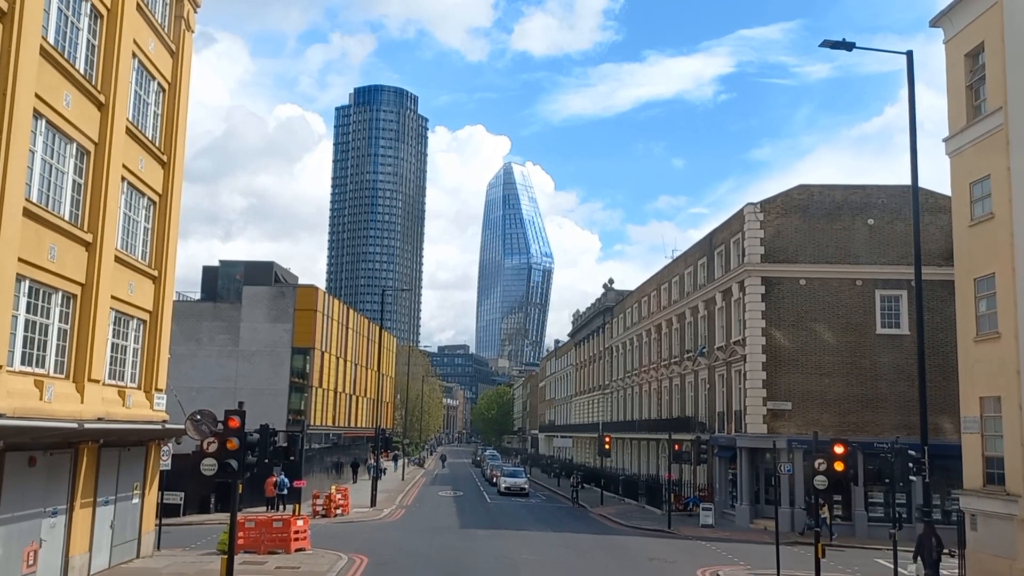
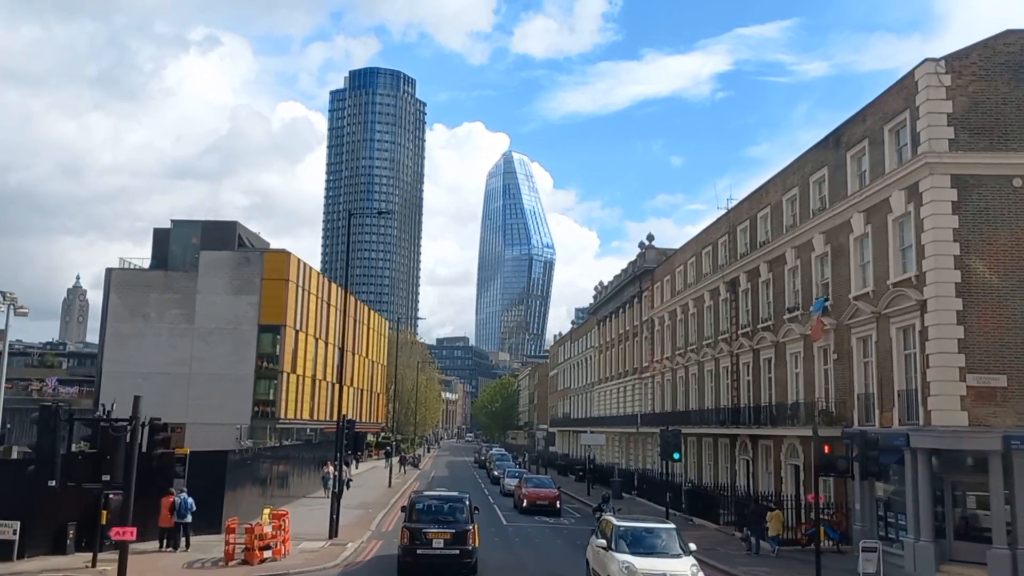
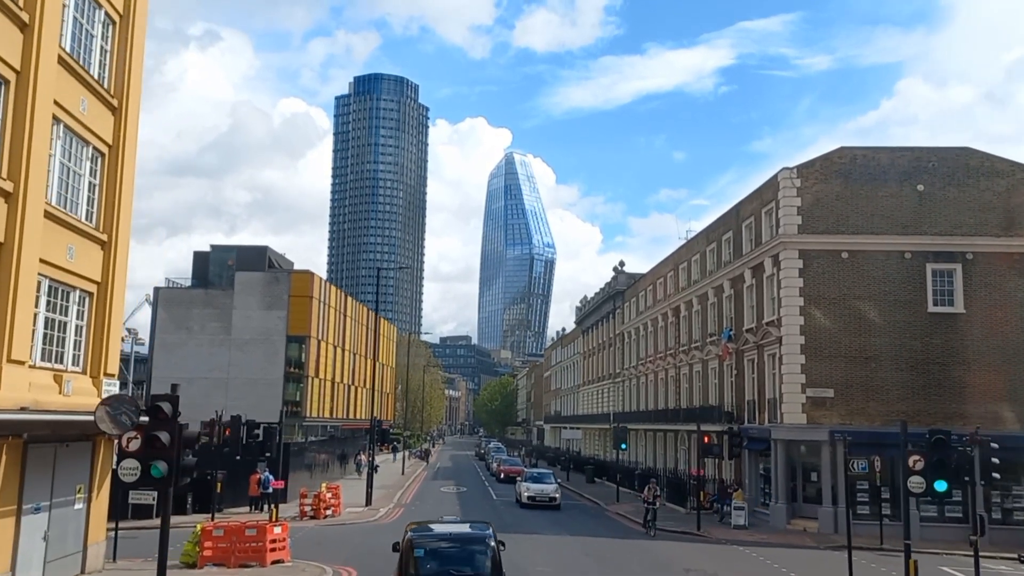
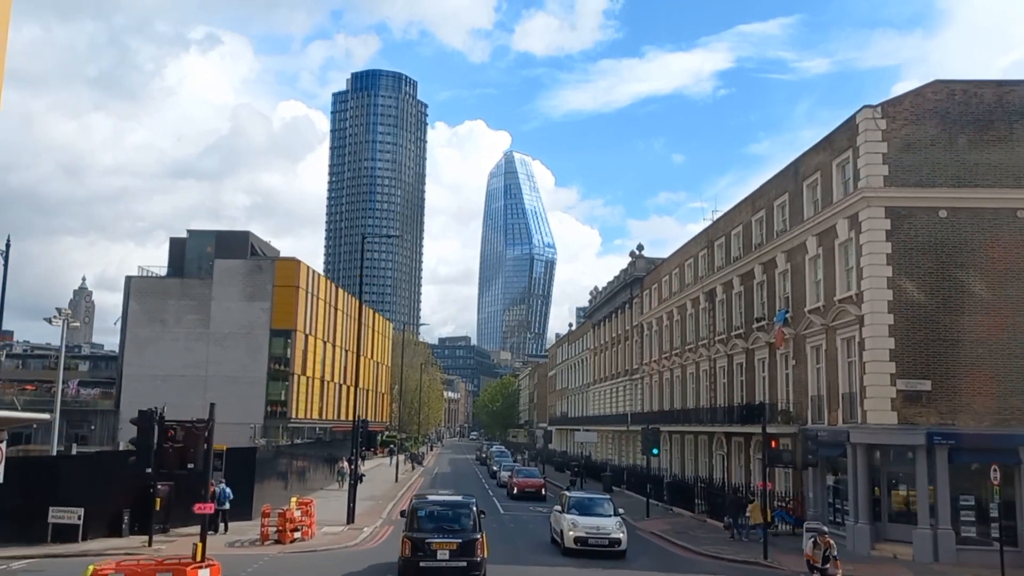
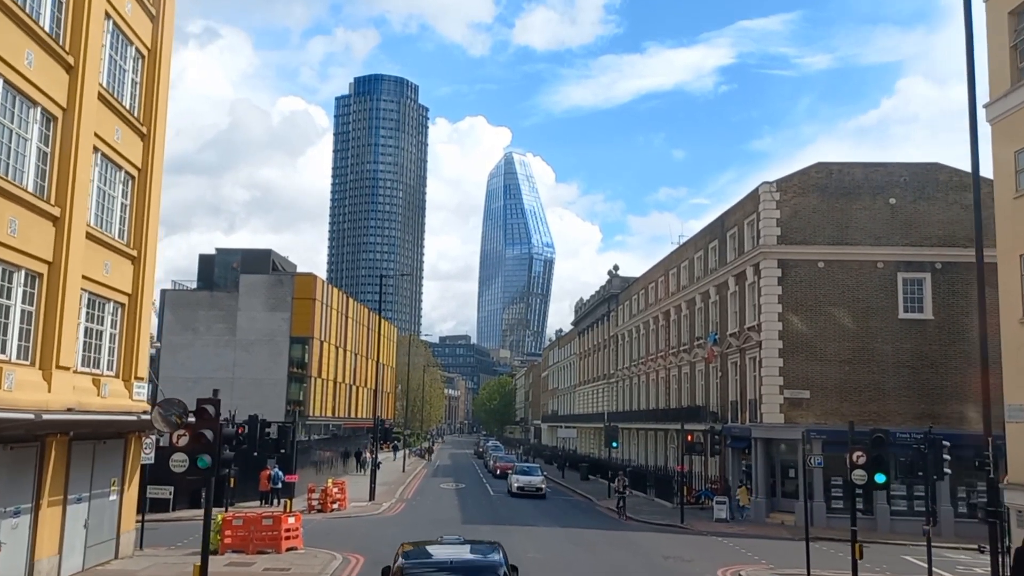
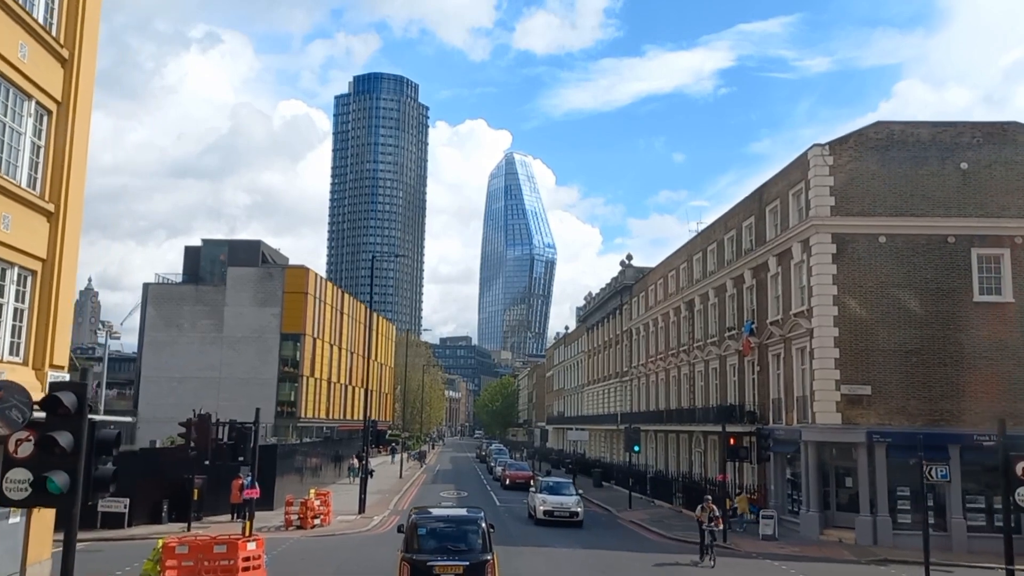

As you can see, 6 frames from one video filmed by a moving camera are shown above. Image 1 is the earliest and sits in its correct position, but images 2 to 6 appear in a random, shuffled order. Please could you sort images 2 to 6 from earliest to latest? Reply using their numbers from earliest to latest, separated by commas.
5, 3, 6, 4, 2
